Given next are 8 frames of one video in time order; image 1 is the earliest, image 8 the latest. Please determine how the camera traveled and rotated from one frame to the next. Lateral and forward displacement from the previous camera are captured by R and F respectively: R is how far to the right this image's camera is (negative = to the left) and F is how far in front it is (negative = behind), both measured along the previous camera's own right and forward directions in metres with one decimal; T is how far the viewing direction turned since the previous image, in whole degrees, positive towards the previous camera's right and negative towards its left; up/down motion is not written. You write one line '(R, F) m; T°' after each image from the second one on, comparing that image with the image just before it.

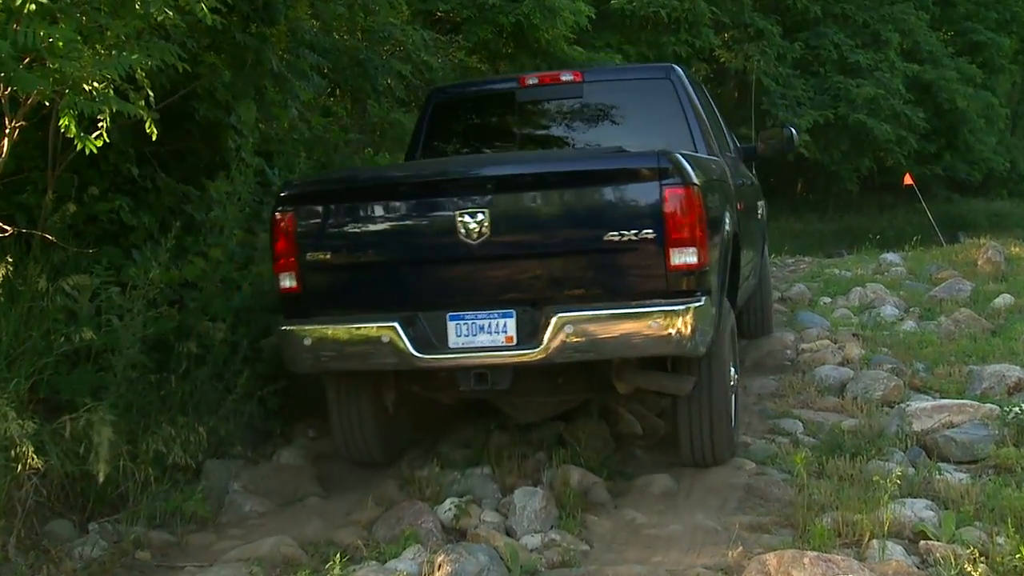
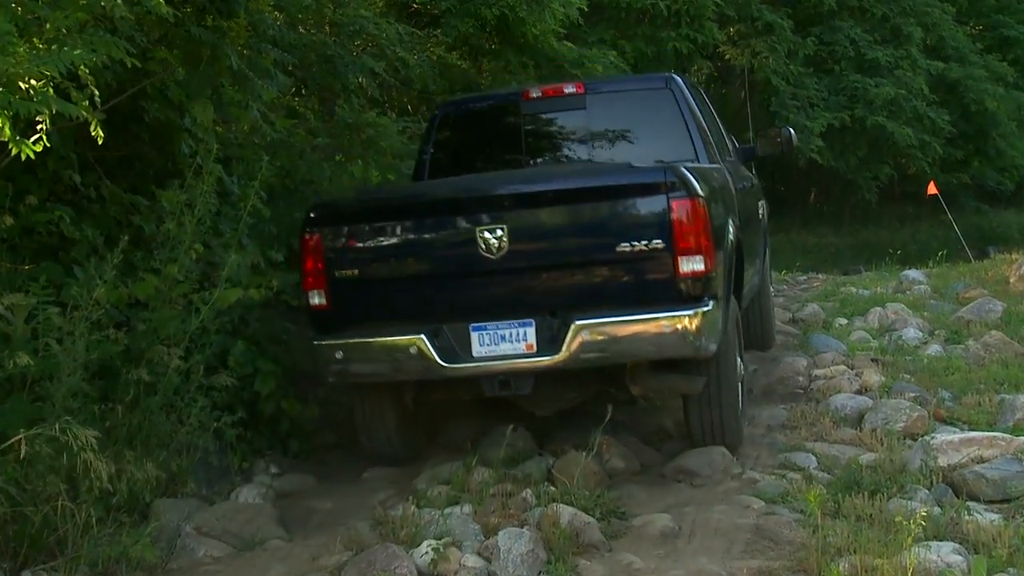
(+0.1, +0.9) m; 0°
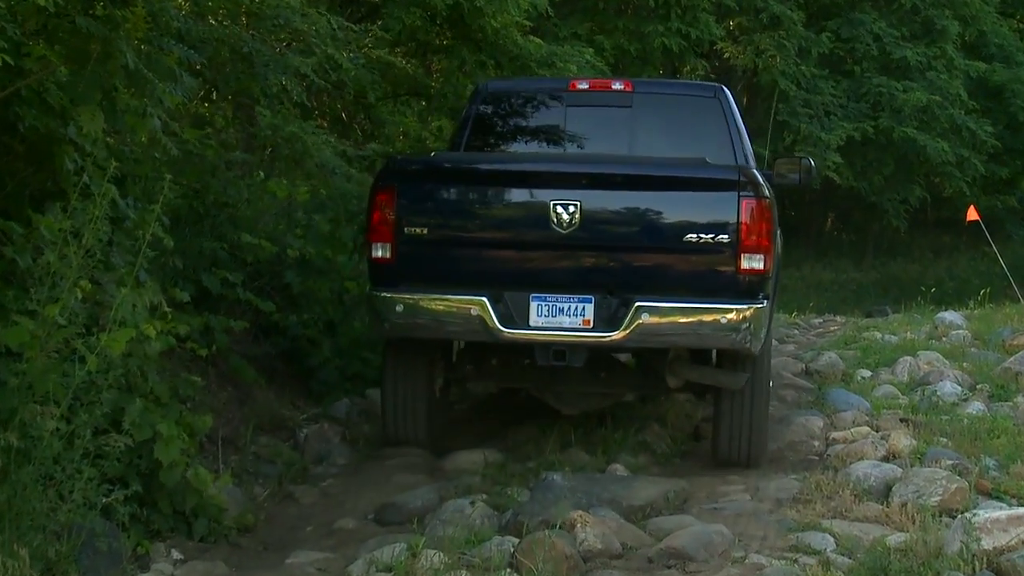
(+0.2, +1.5) m; +1°
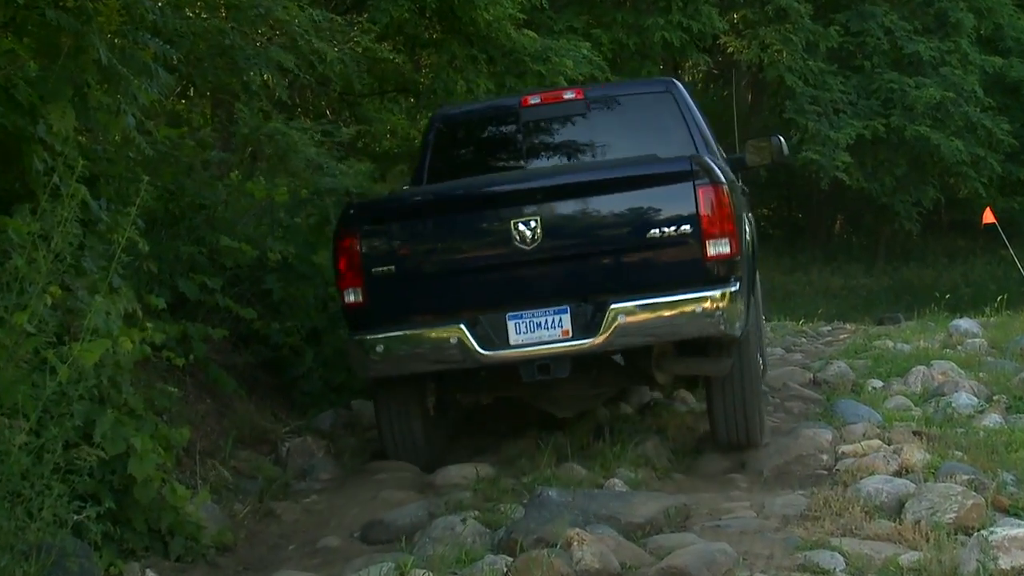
(0.0, +0.3) m; 0°
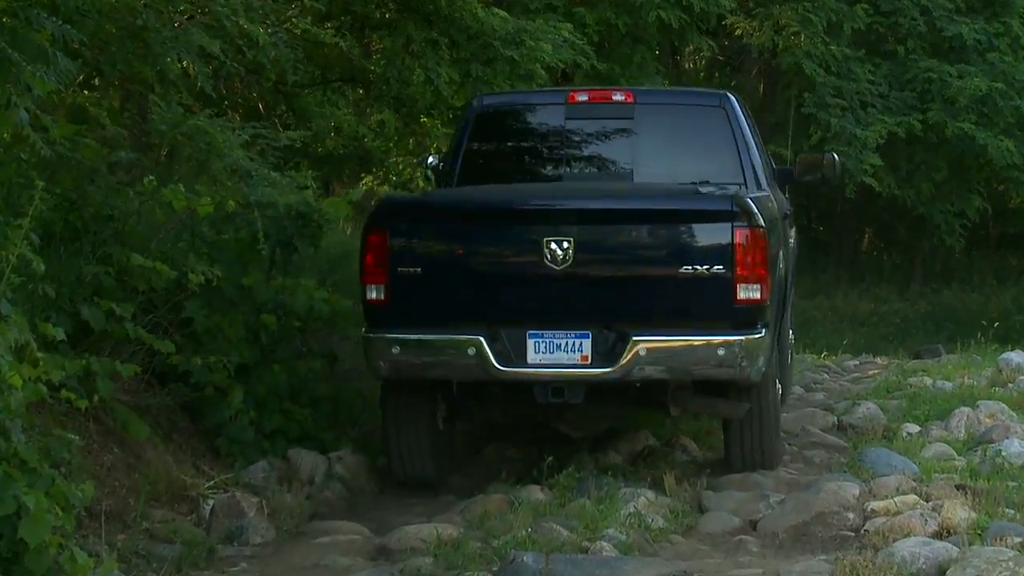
(+0.1, +1.1) m; 0°
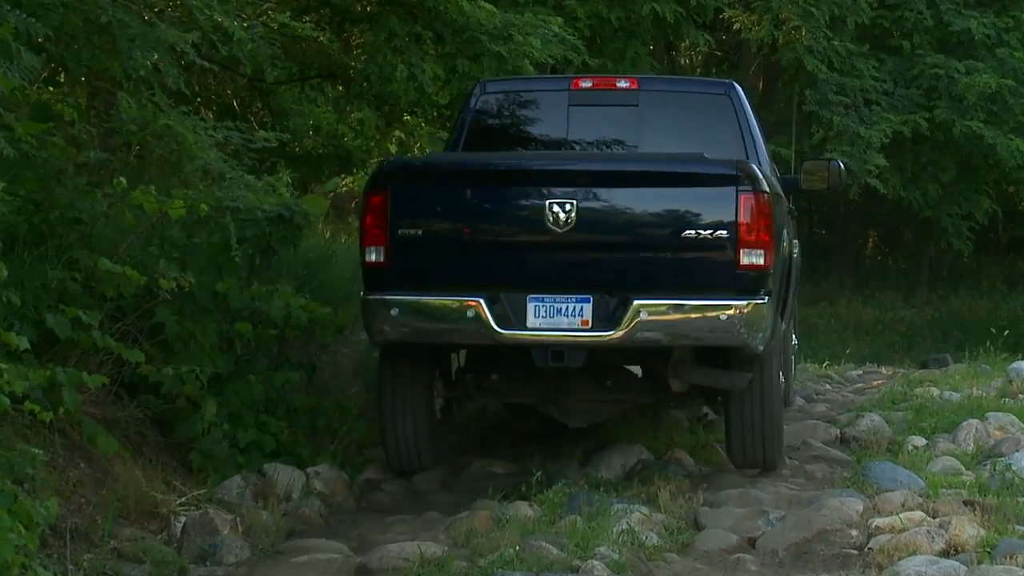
(0.0, +0.3) m; 0°
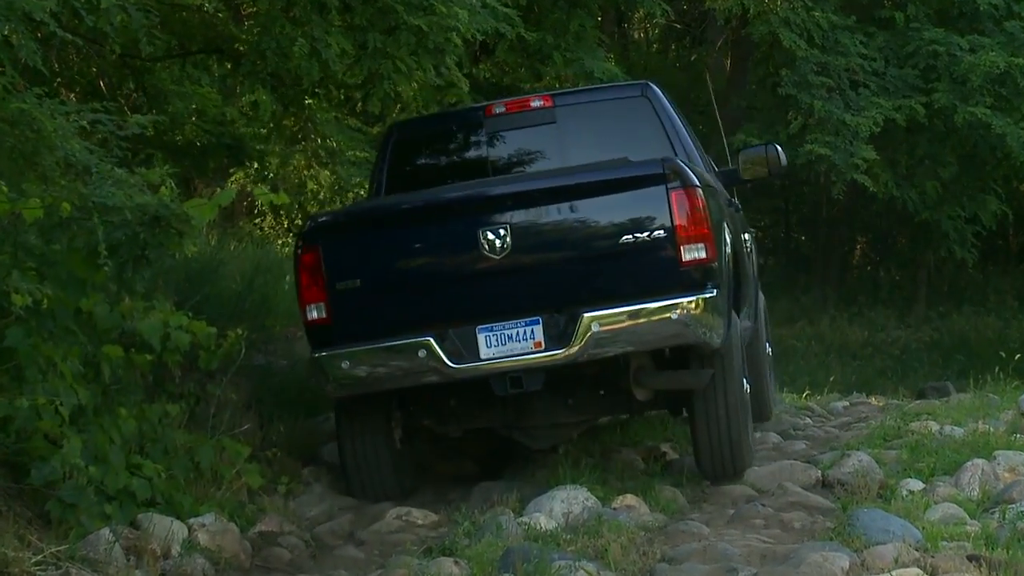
(+0.2, +0.9) m; +1°
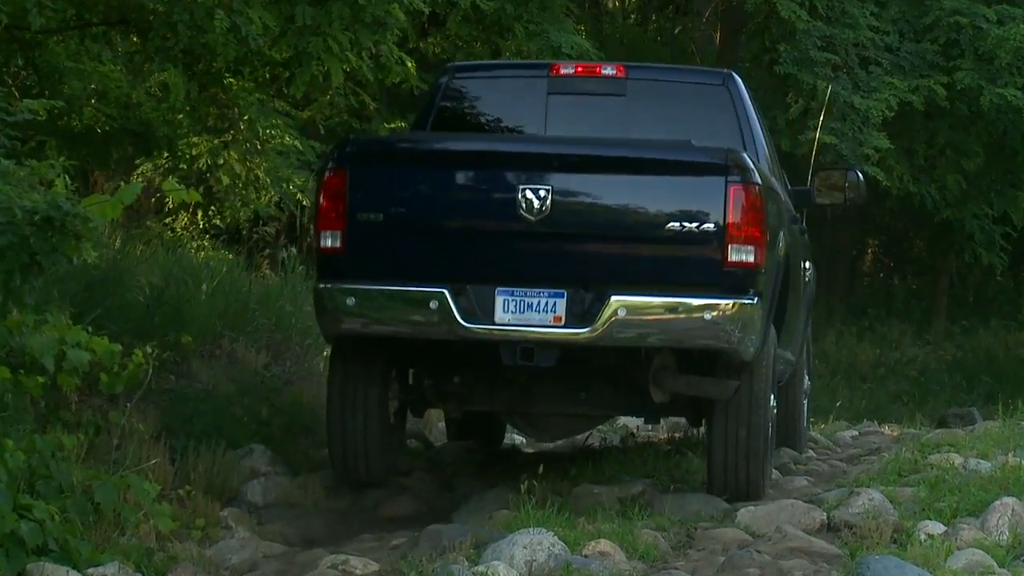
(+0.1, +0.7) m; 0°
